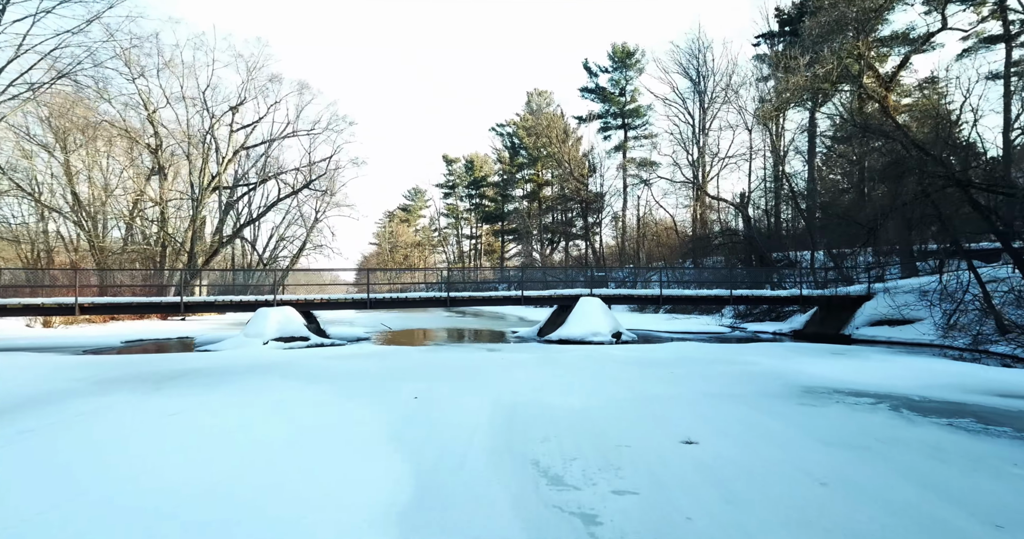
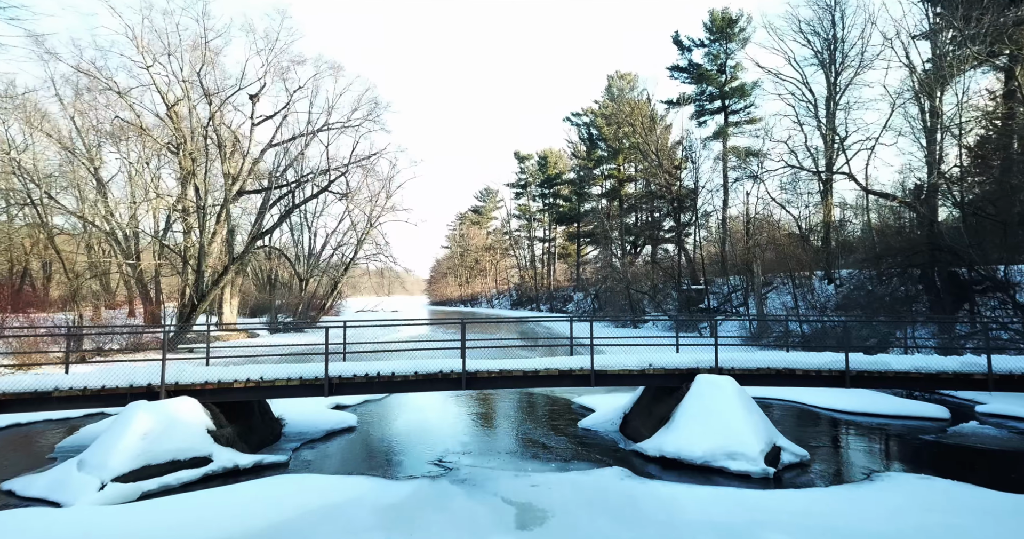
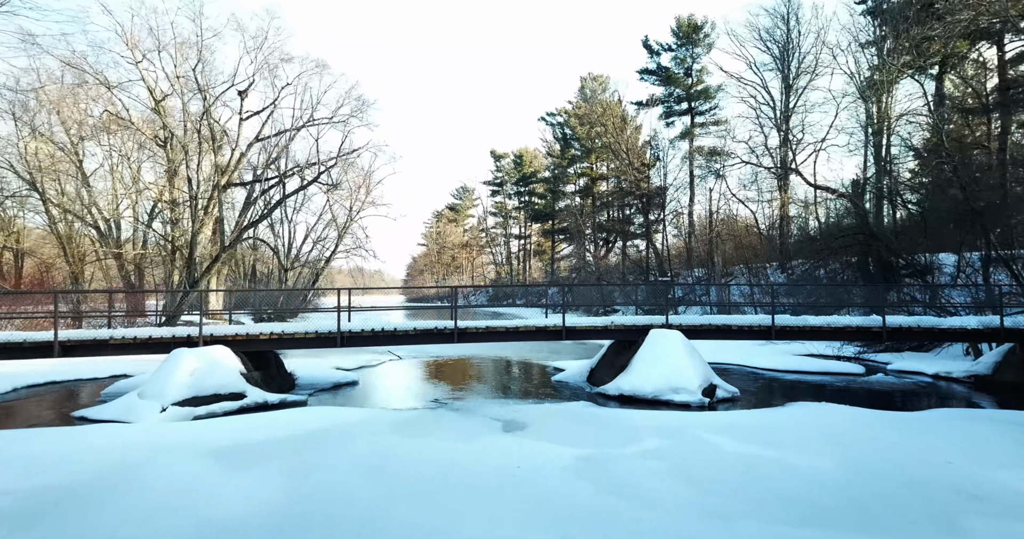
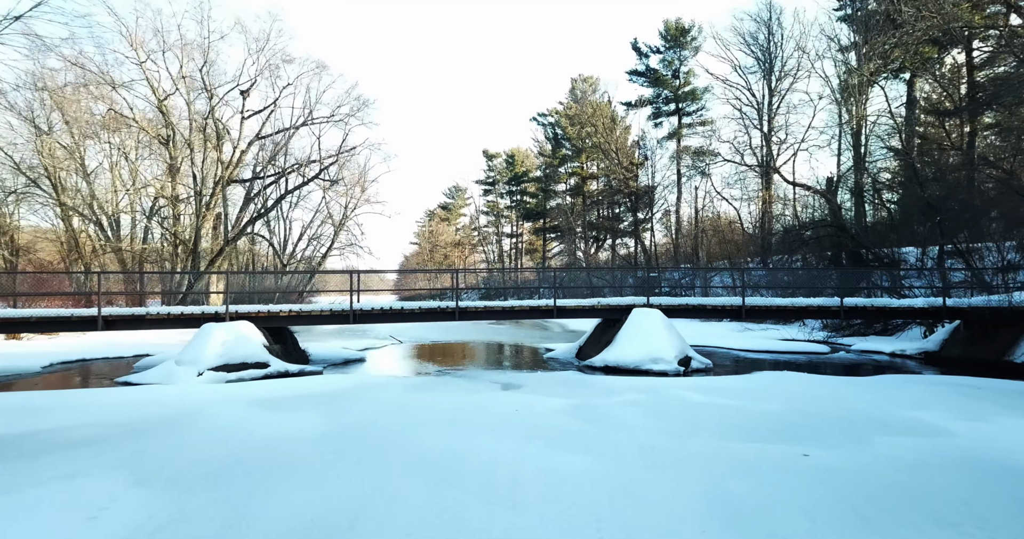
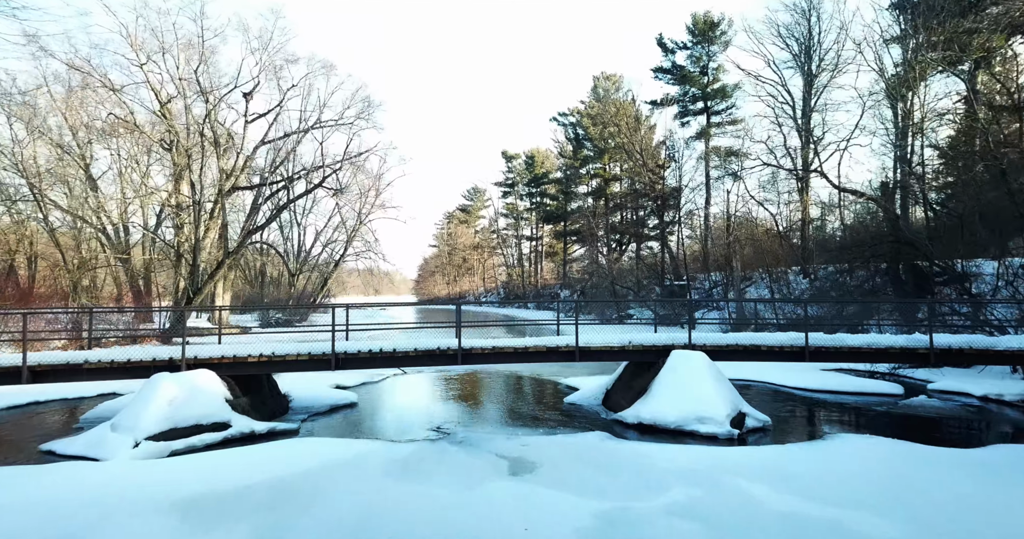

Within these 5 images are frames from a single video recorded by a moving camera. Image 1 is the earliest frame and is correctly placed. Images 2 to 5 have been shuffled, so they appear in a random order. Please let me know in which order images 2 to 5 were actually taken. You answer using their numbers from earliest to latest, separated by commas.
4, 3, 5, 2
